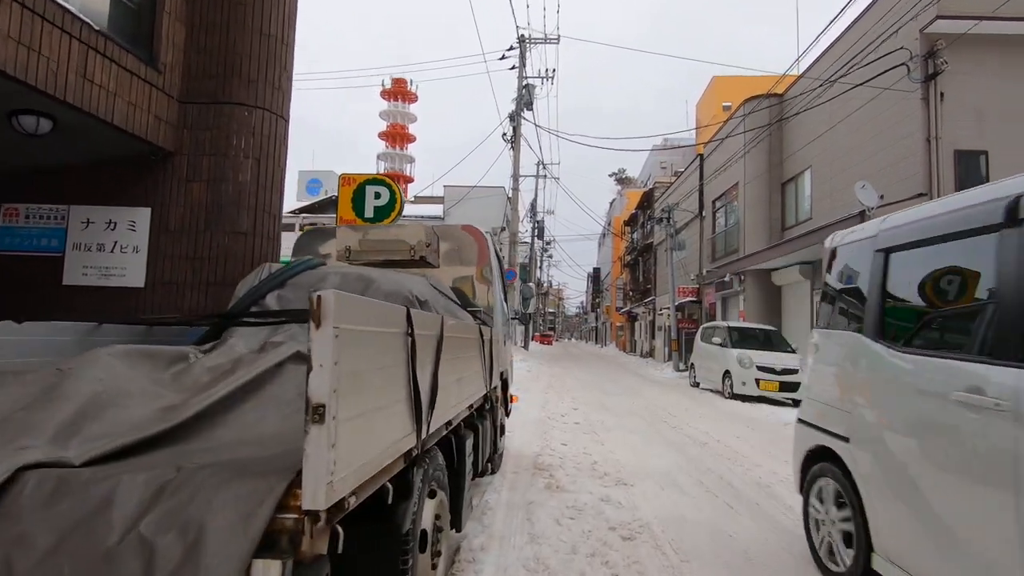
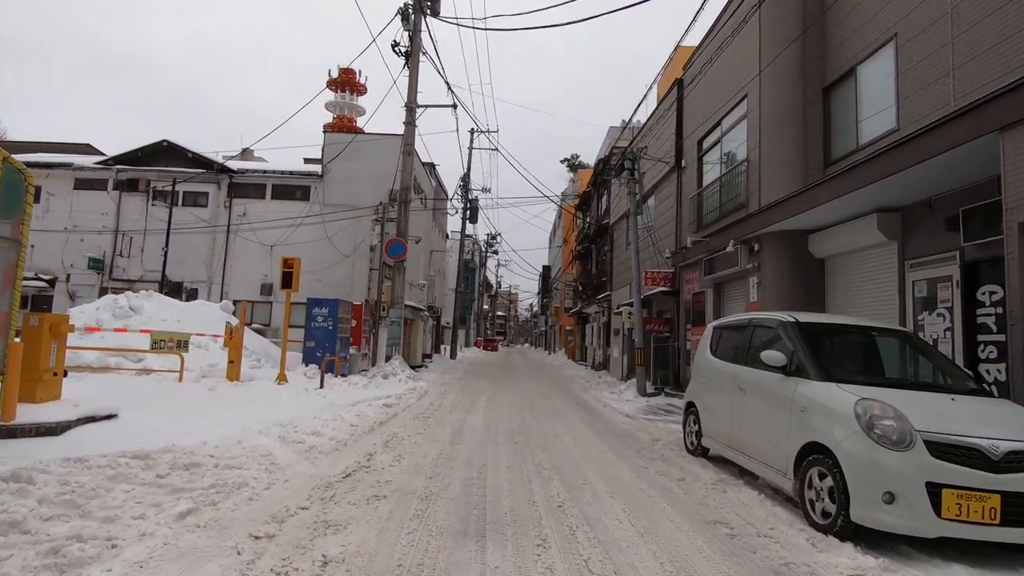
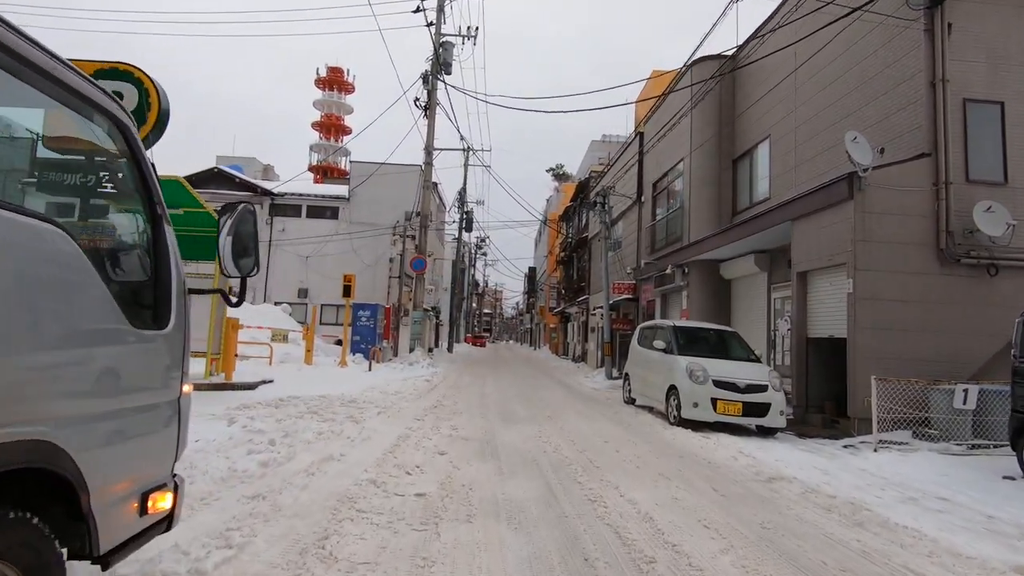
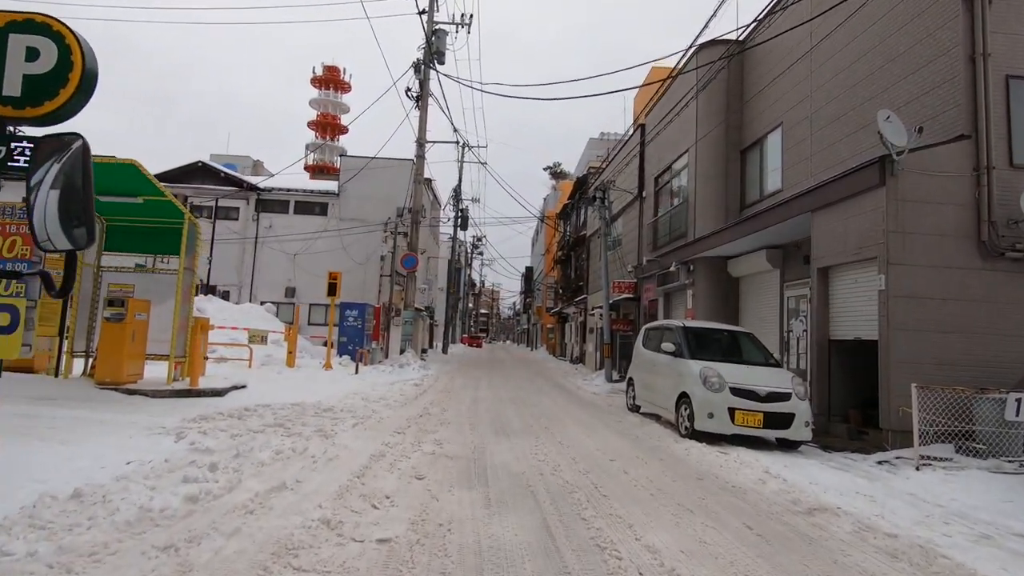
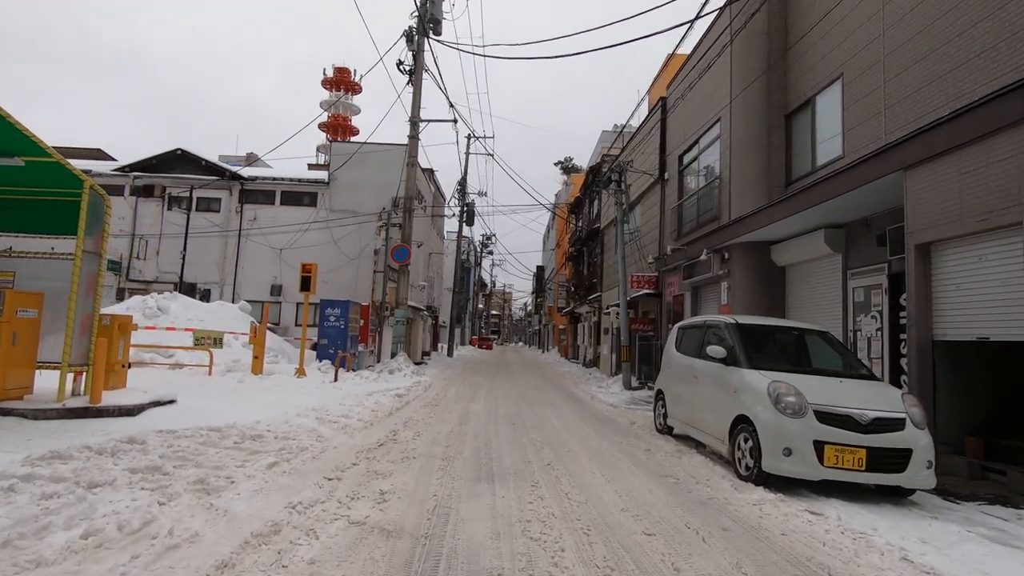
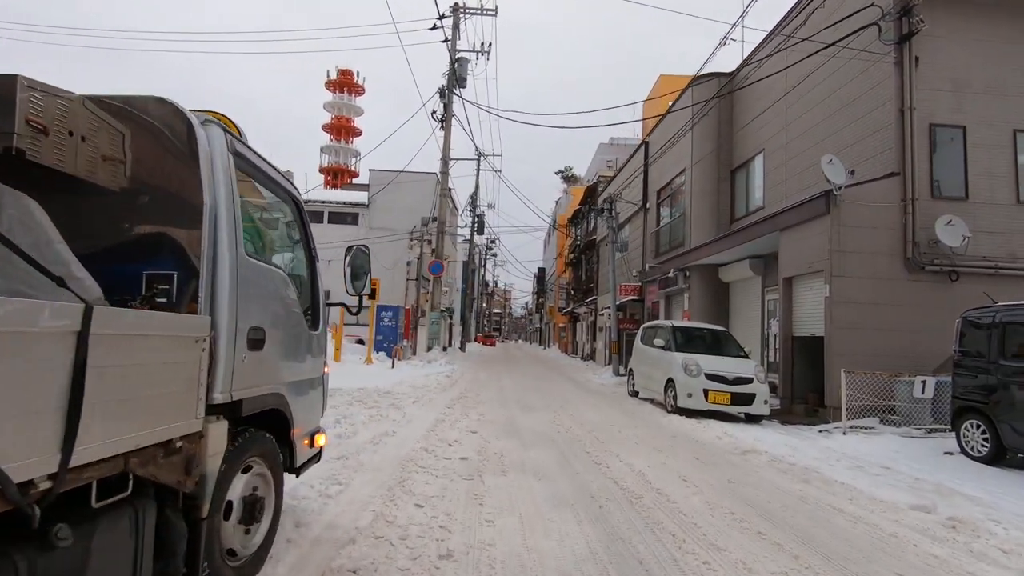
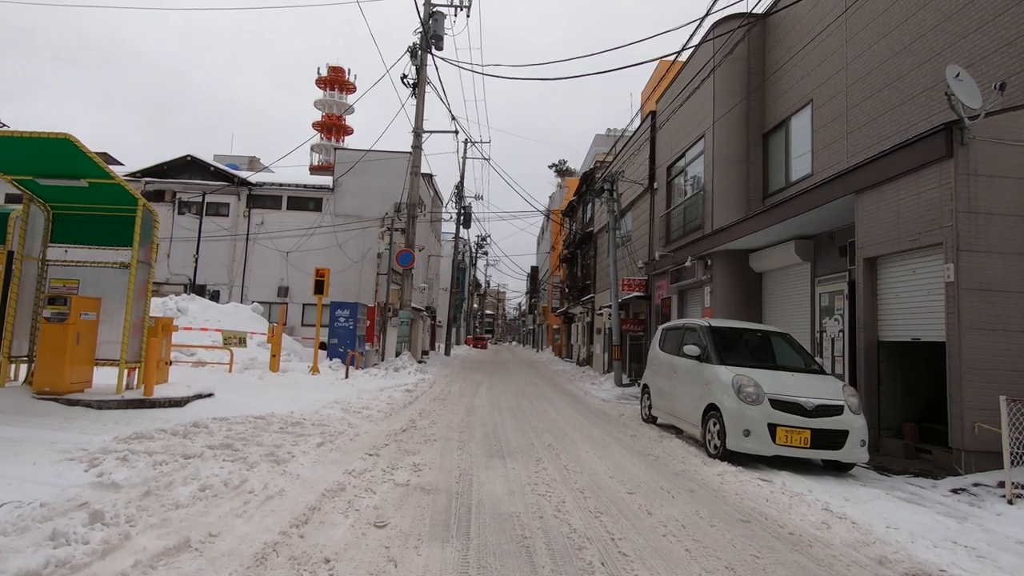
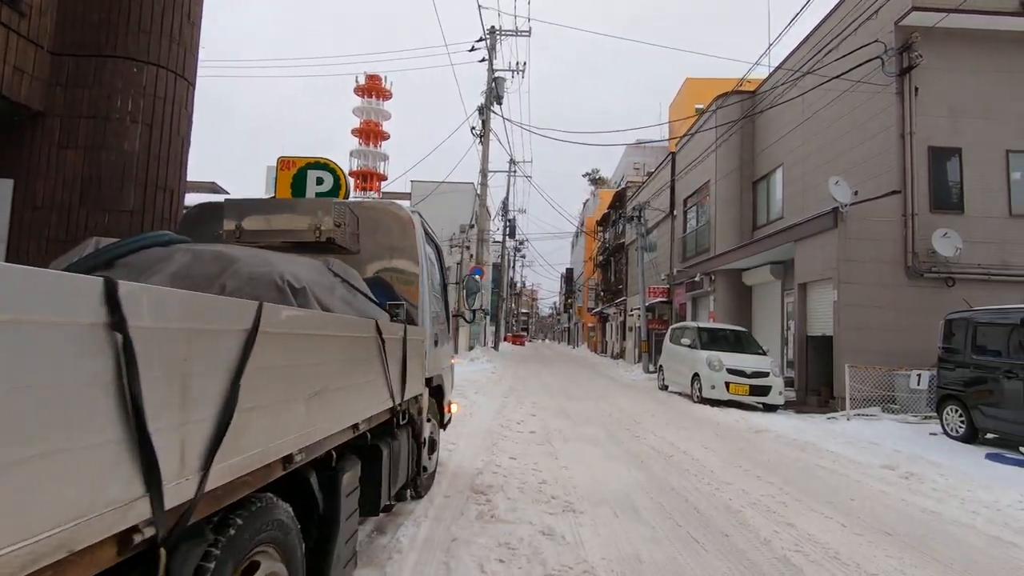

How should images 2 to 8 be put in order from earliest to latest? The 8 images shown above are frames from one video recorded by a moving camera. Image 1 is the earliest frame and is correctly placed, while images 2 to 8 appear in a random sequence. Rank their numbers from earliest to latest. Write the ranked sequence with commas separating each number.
8, 6, 3, 4, 7, 5, 2
